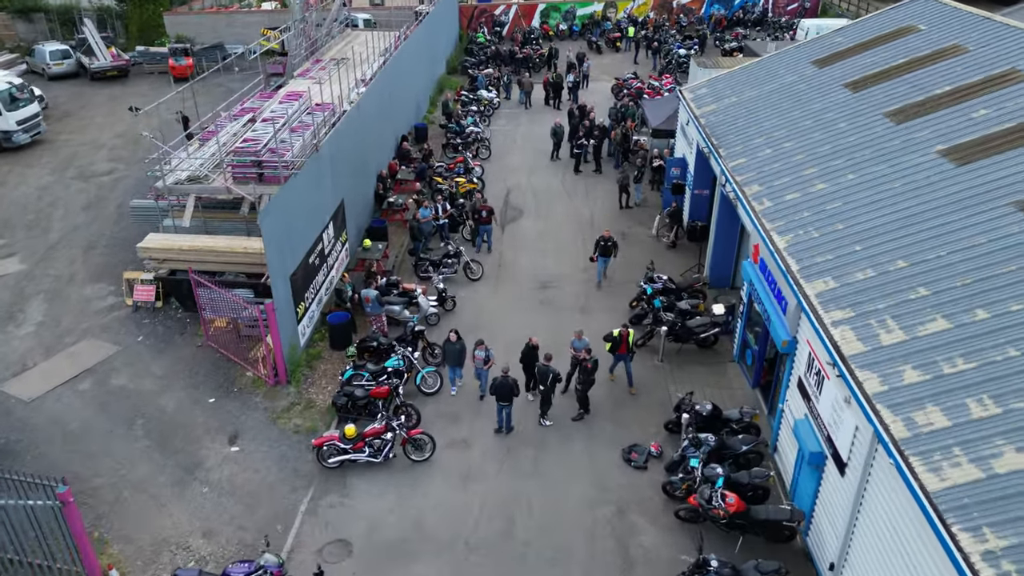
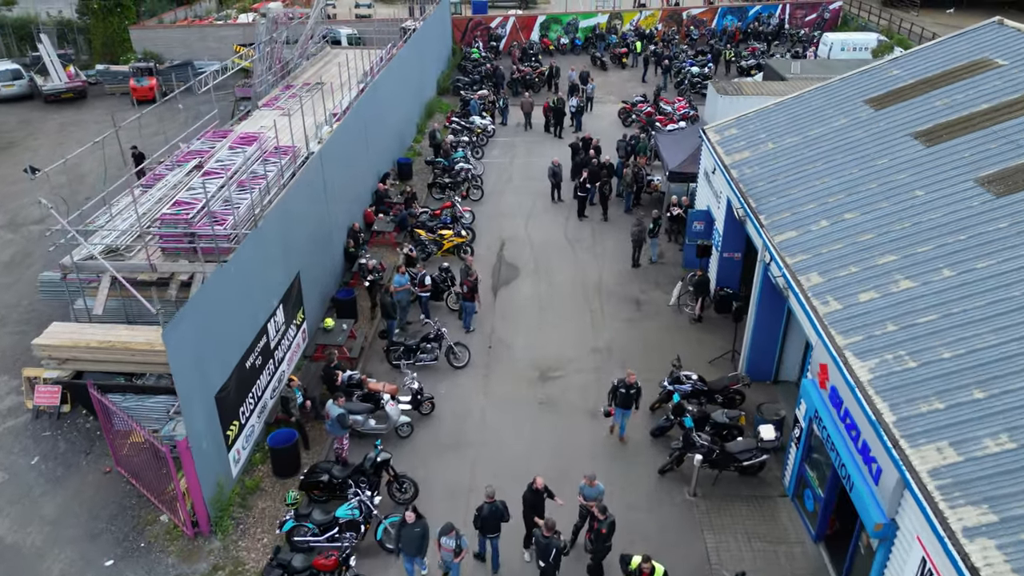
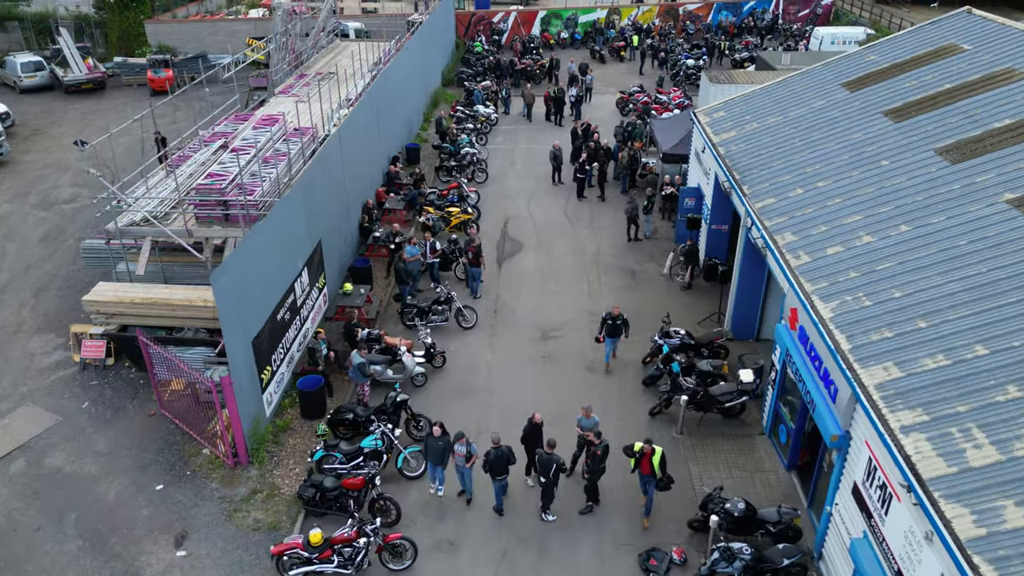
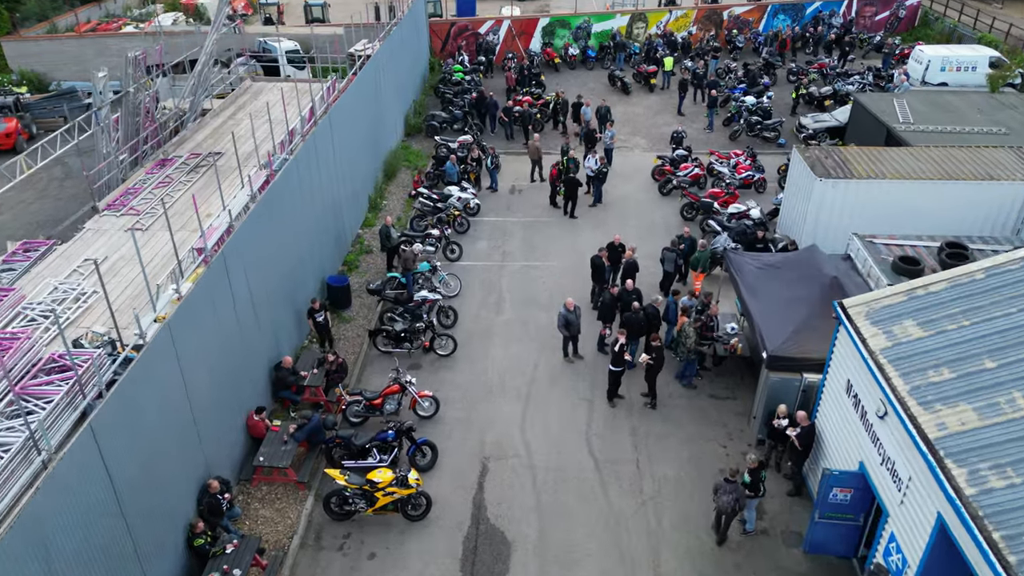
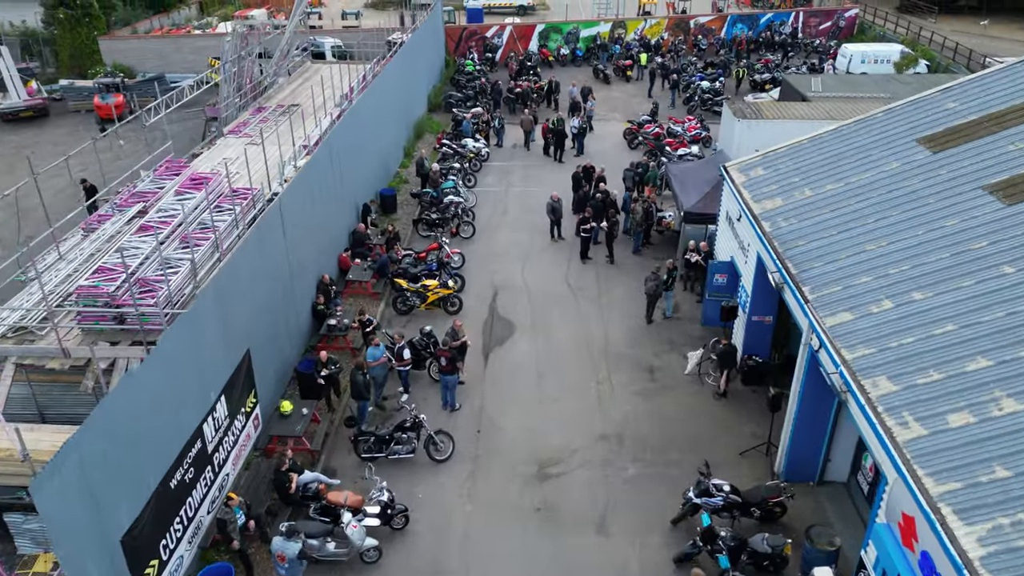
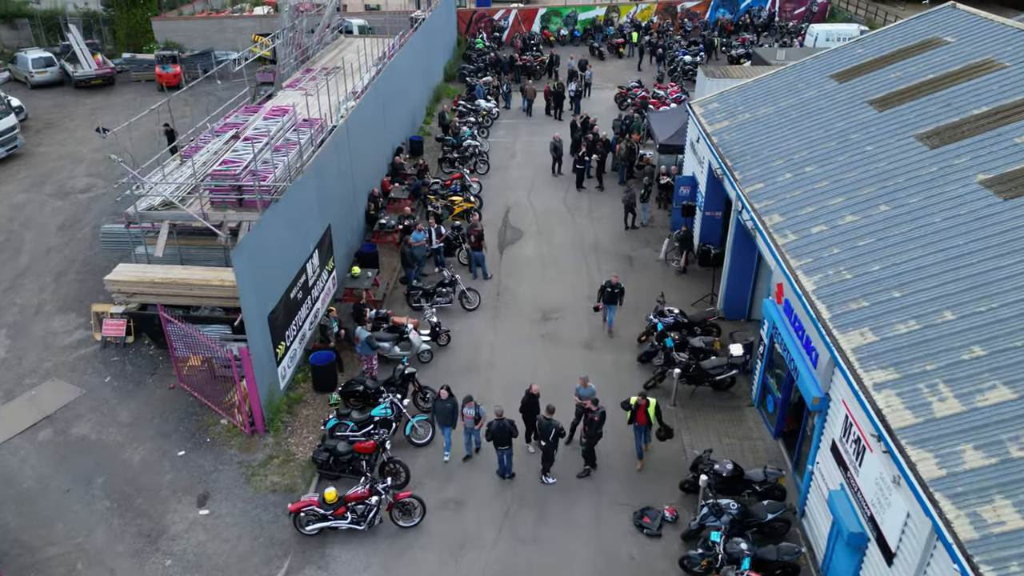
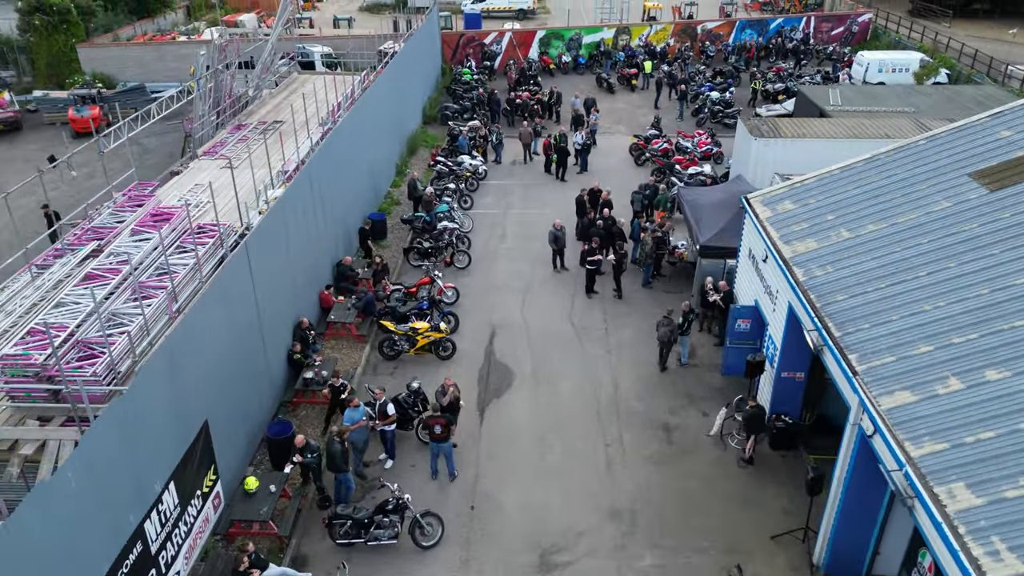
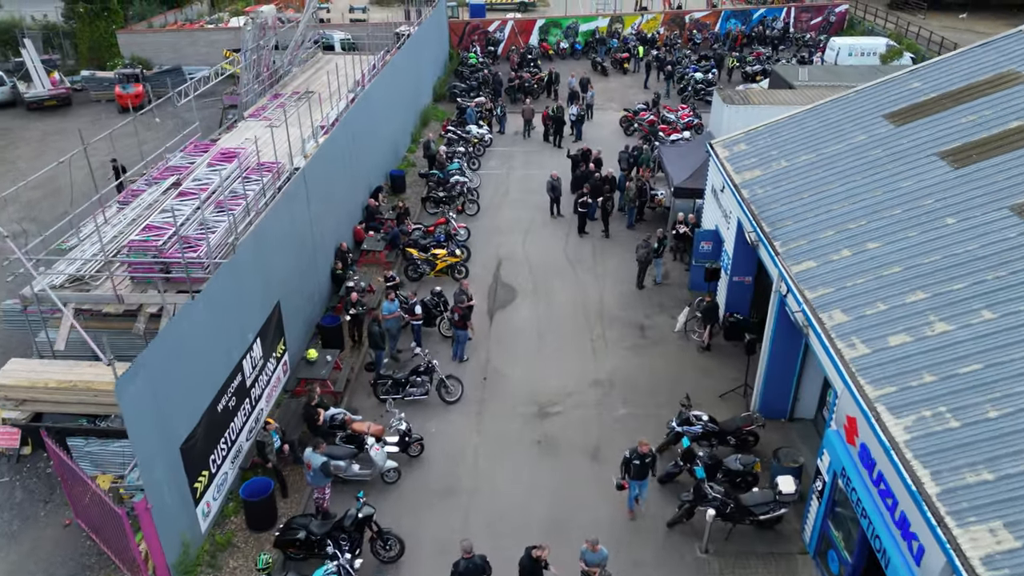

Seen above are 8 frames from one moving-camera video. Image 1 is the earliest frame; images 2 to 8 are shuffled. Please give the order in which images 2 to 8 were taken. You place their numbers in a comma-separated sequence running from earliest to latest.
6, 3, 2, 8, 5, 7, 4
